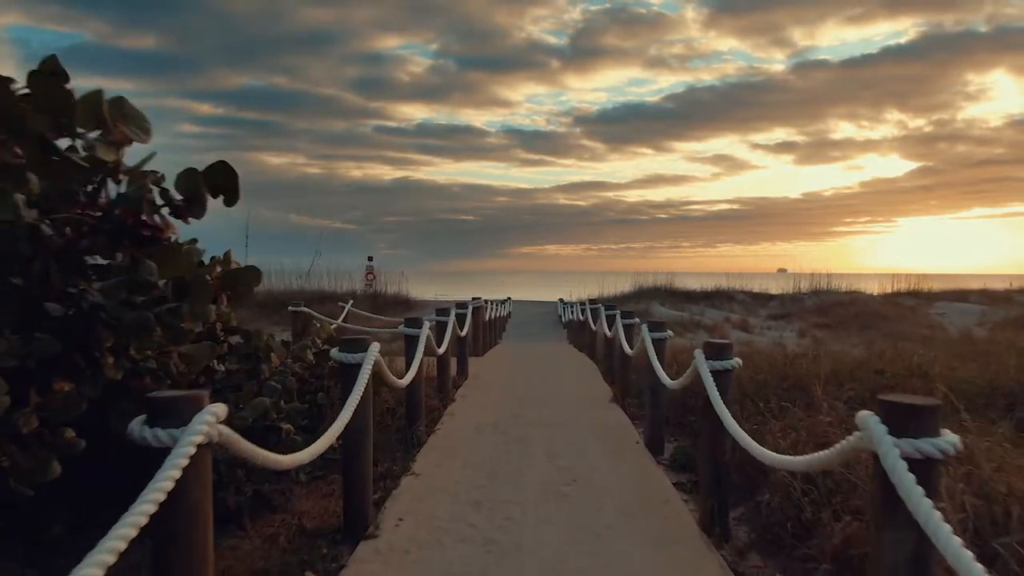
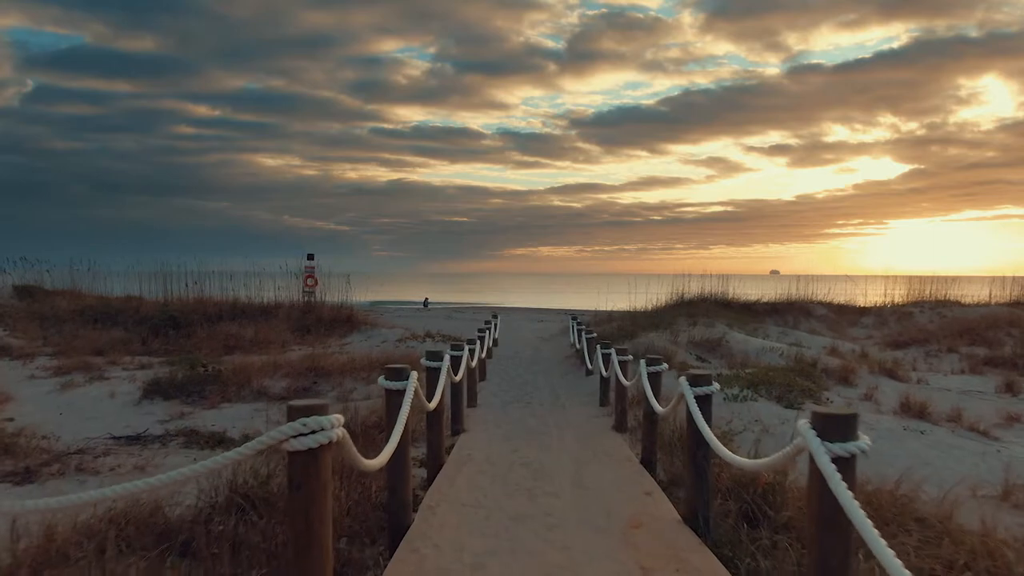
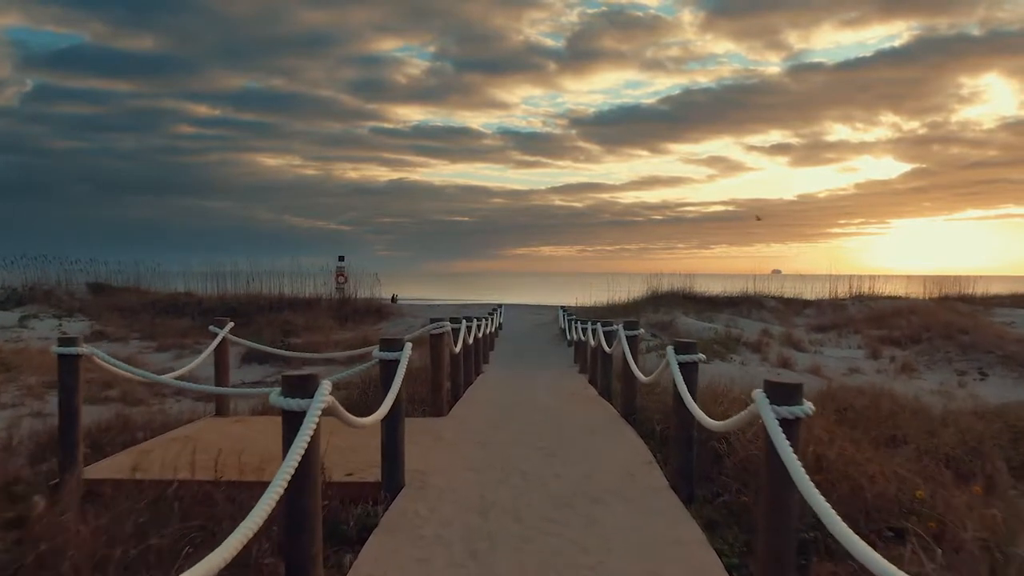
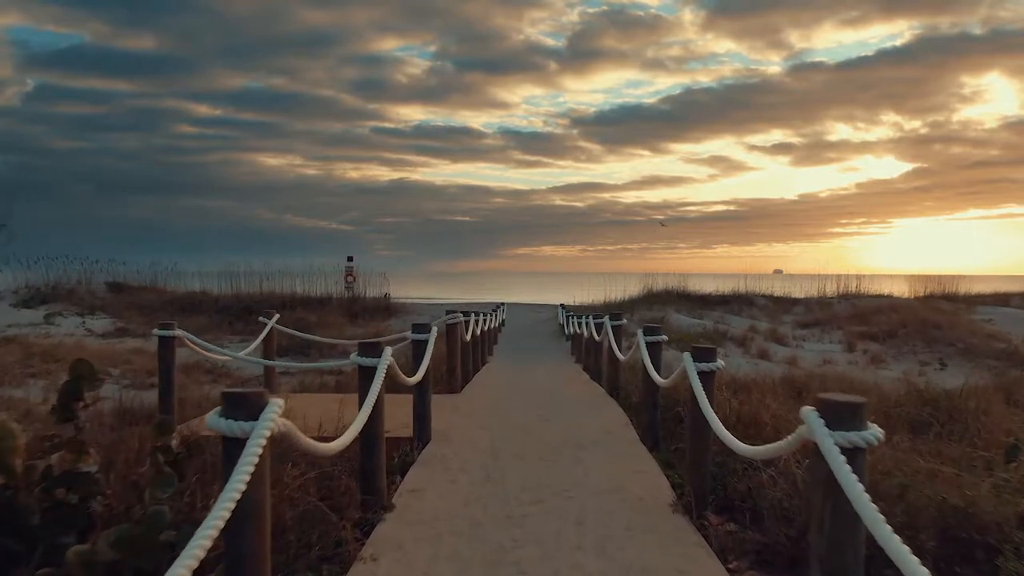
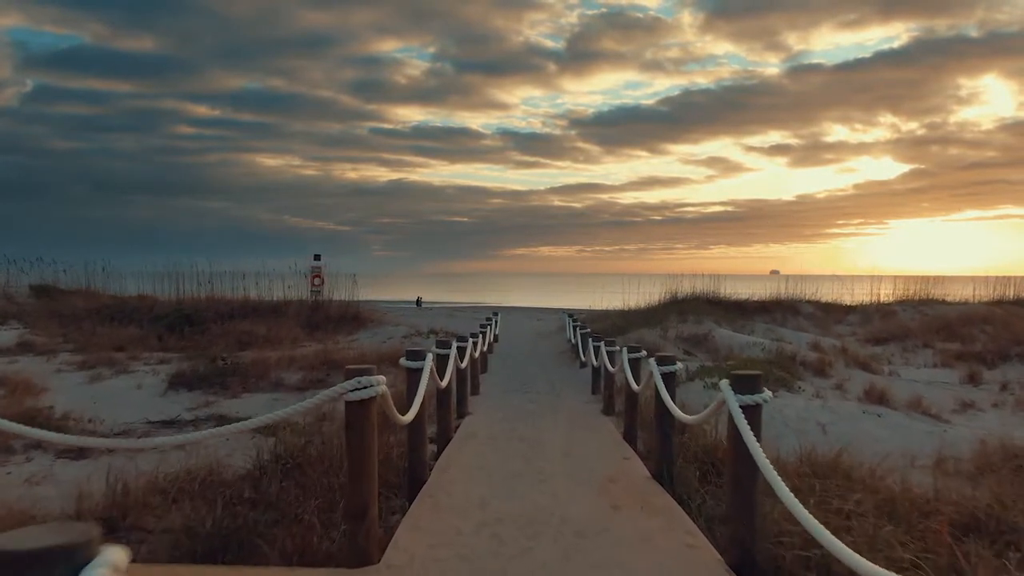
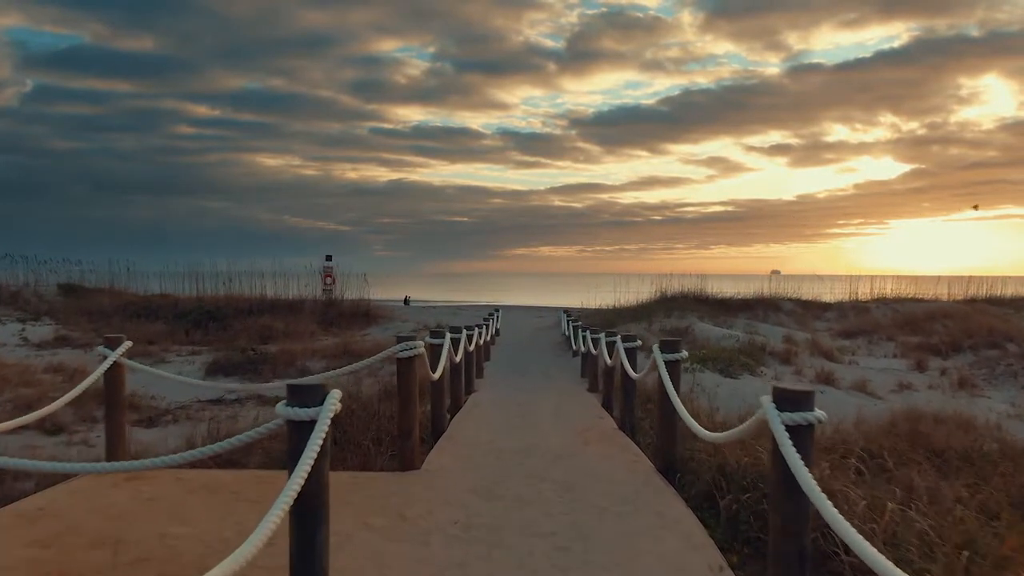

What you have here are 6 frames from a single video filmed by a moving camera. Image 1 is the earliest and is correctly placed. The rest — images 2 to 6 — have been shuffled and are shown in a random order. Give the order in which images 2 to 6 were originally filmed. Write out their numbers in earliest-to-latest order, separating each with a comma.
4, 3, 6, 5, 2
